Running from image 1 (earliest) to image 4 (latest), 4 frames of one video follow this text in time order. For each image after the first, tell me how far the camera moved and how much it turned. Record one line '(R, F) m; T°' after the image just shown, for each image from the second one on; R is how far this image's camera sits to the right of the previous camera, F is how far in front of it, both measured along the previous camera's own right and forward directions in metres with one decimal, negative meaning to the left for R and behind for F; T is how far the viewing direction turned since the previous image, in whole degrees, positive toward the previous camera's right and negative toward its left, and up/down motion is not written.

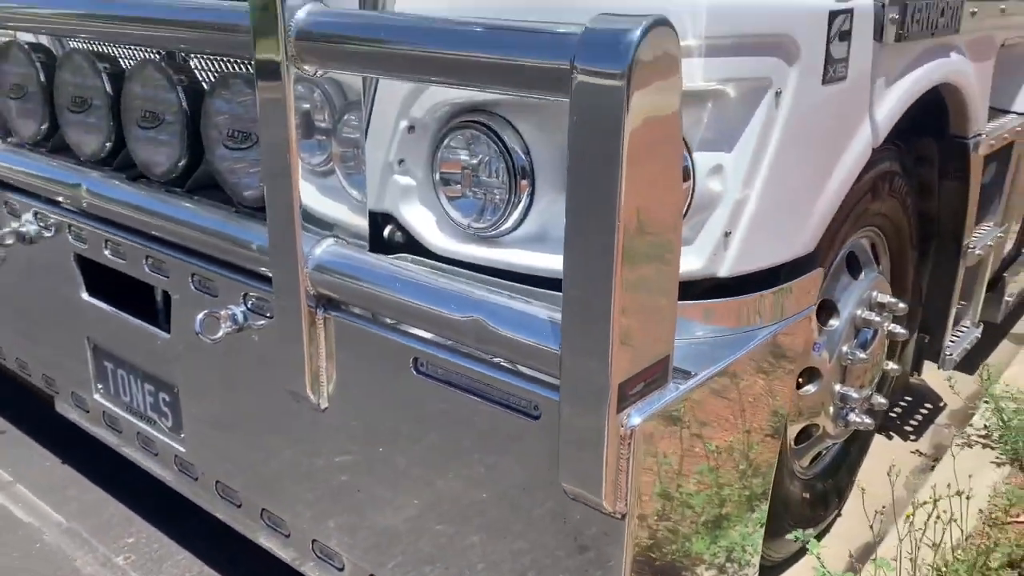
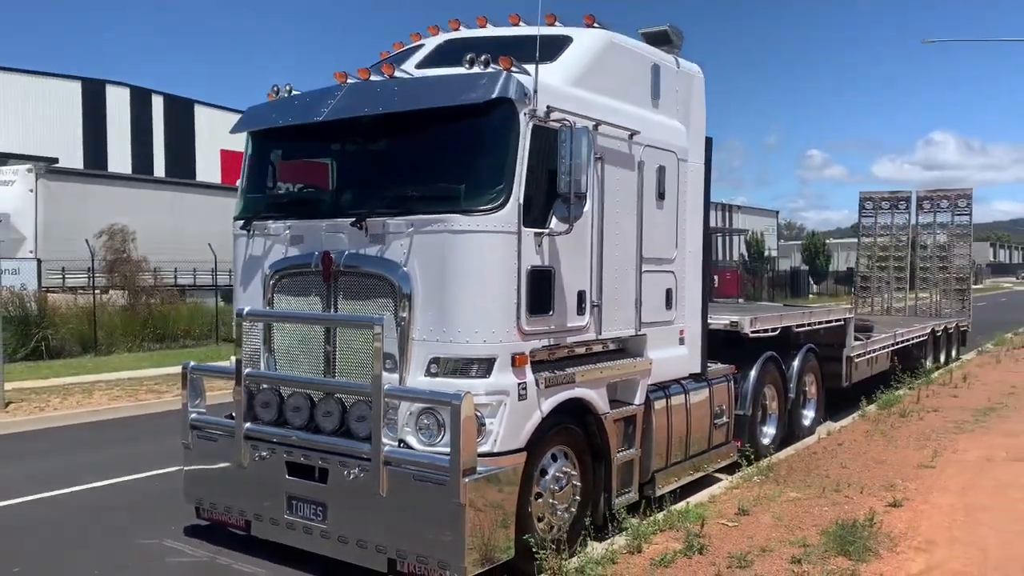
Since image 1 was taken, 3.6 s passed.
(0.0, -3.9) m; +5°
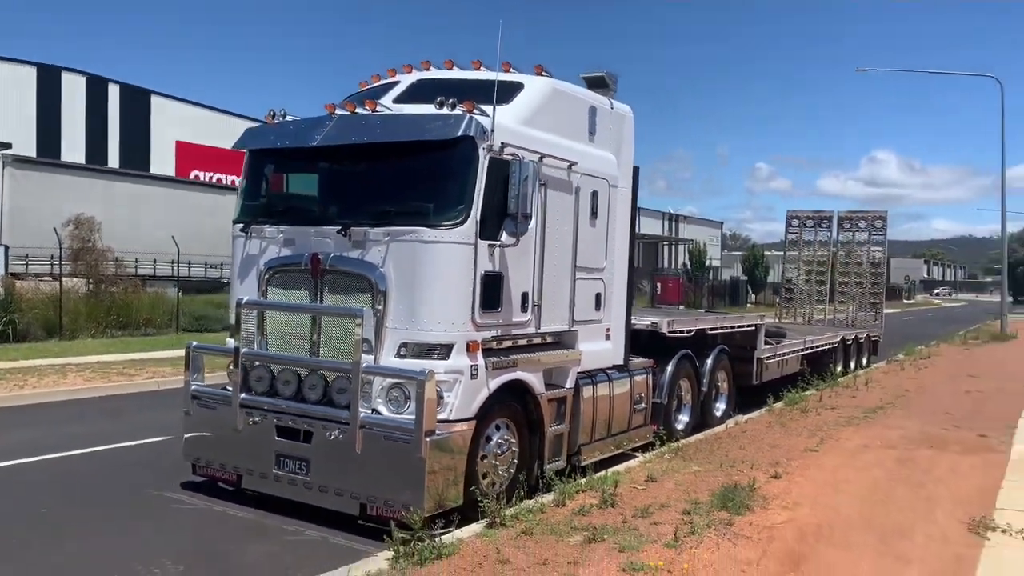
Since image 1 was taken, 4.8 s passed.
(-0.1, -1.3) m; +3°
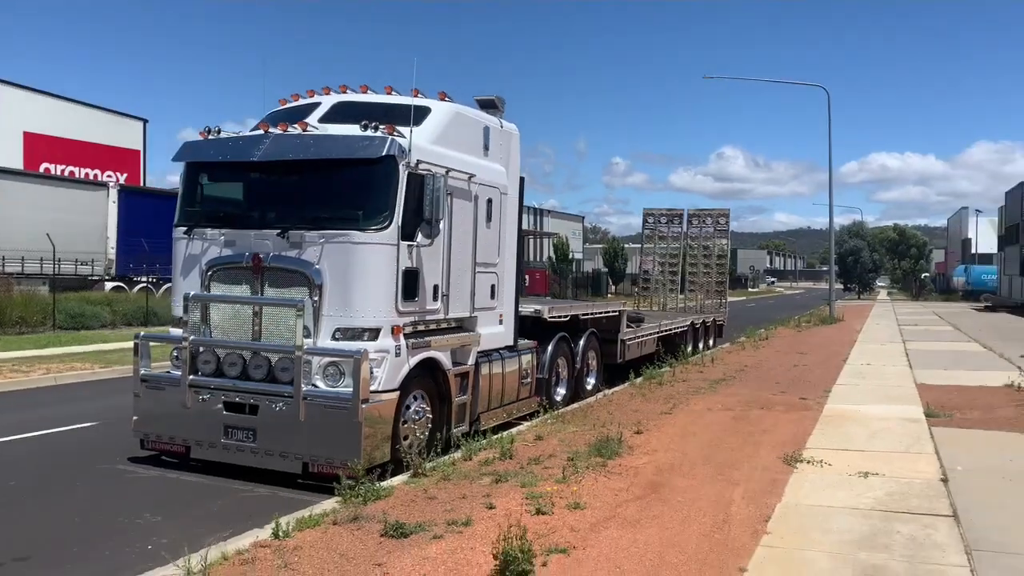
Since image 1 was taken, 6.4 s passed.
(-0.5, -1.4) m; +9°
